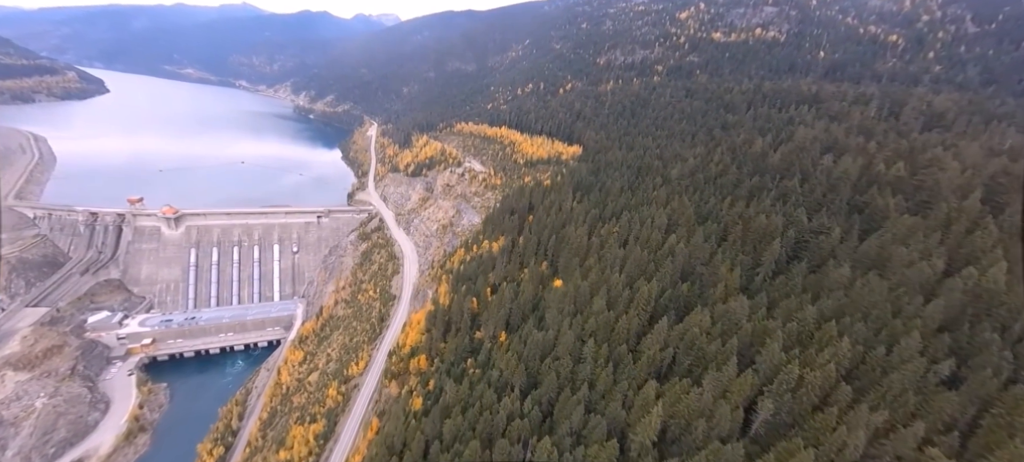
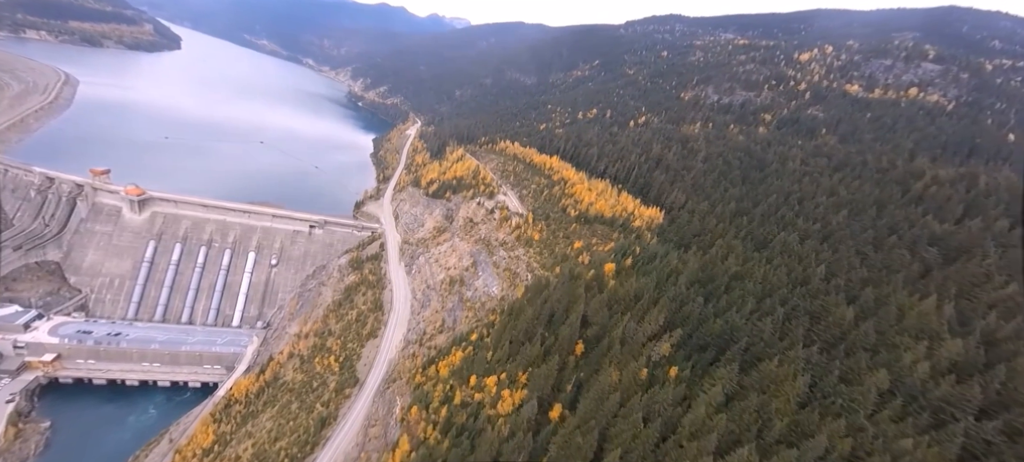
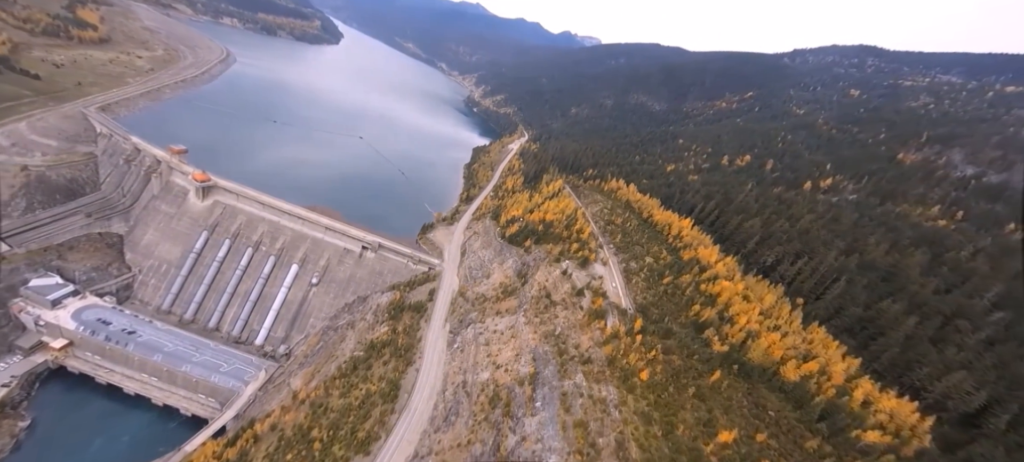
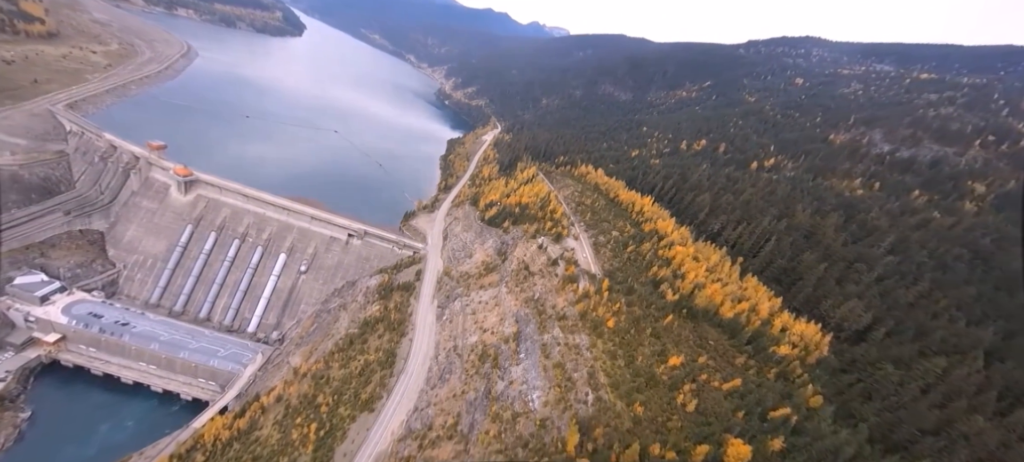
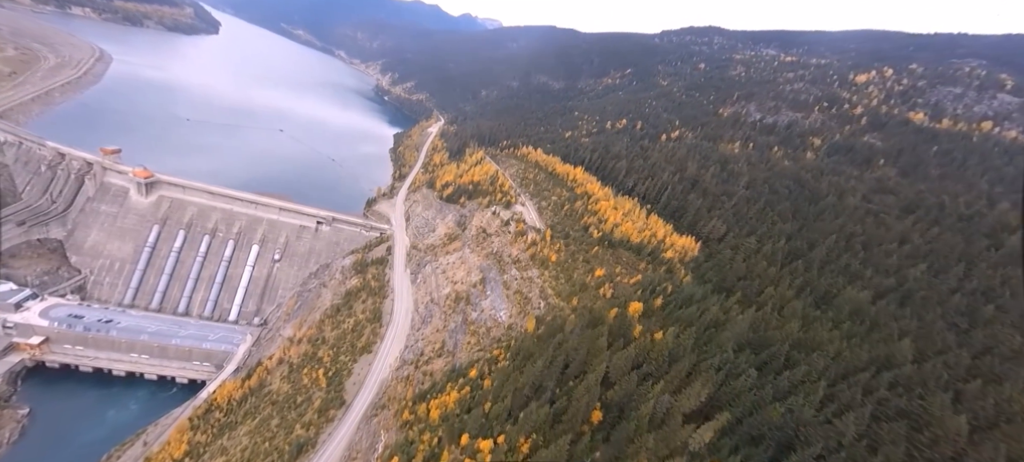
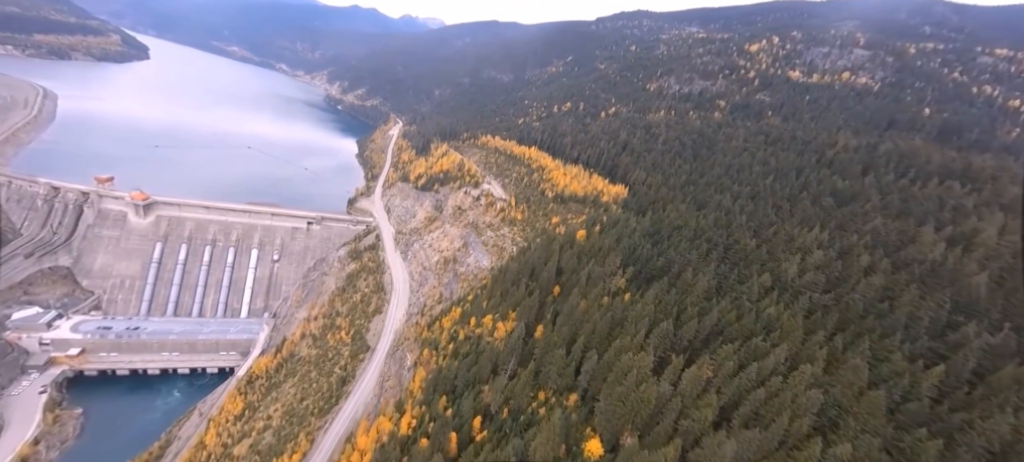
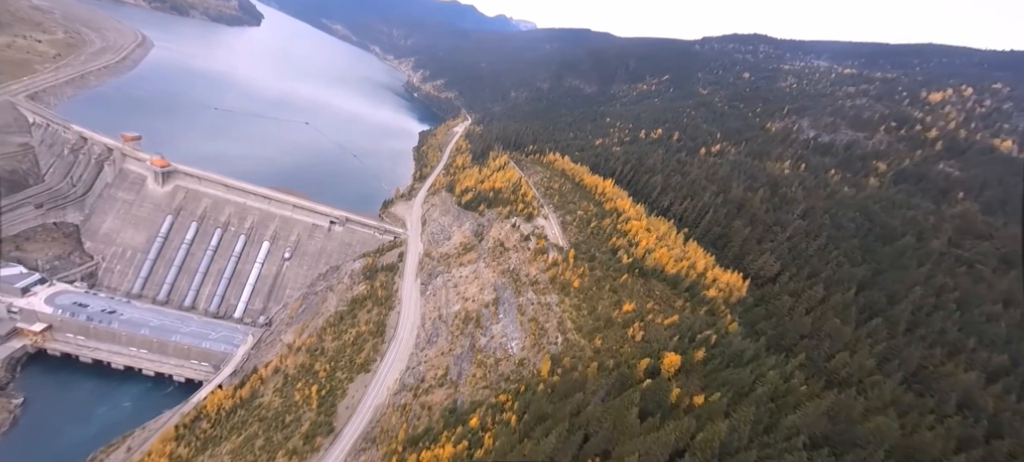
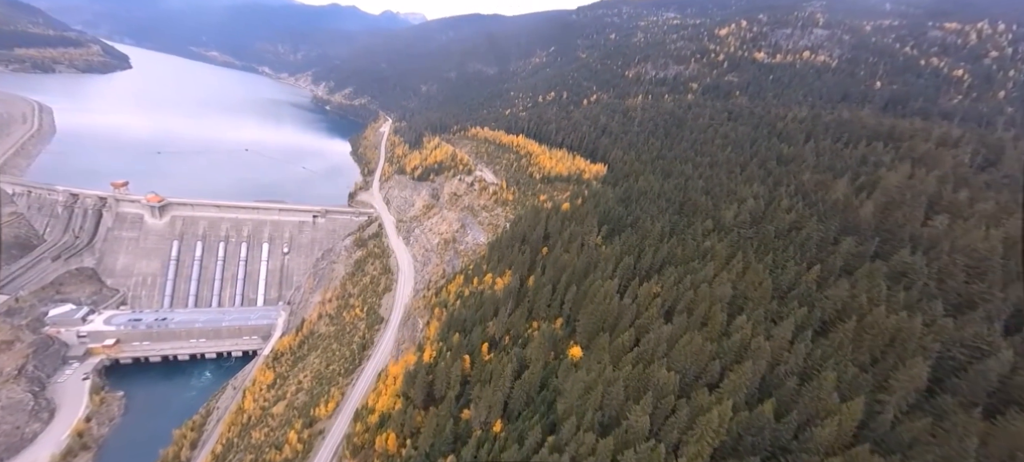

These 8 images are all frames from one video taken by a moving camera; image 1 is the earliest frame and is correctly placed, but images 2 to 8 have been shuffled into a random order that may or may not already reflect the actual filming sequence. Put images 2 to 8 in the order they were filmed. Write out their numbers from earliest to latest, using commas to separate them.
8, 6, 2, 5, 7, 4, 3
